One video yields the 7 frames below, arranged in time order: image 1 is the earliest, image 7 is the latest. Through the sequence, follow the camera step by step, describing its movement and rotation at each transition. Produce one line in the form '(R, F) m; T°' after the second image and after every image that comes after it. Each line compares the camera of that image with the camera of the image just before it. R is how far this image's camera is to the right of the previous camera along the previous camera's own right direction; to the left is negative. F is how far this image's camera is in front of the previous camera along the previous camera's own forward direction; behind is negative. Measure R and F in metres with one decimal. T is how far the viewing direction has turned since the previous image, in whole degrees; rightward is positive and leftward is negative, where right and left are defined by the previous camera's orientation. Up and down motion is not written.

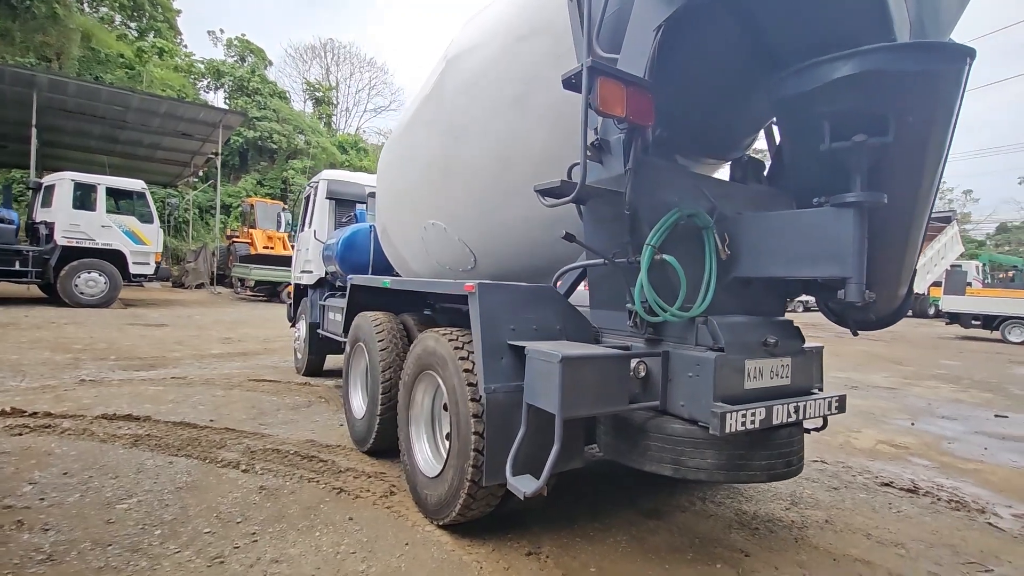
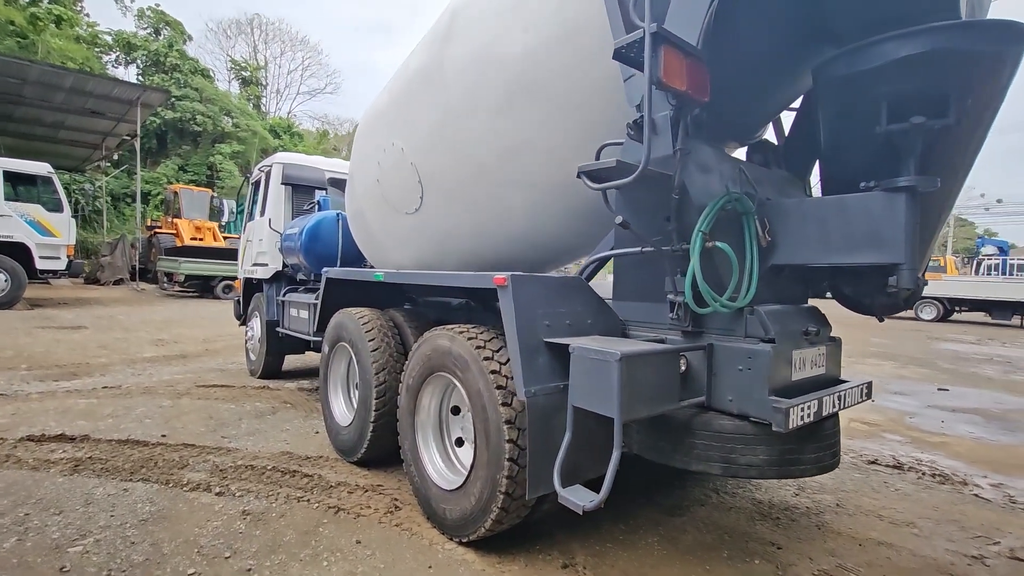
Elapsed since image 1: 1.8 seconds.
(-0.4, +0.2) m; +7°
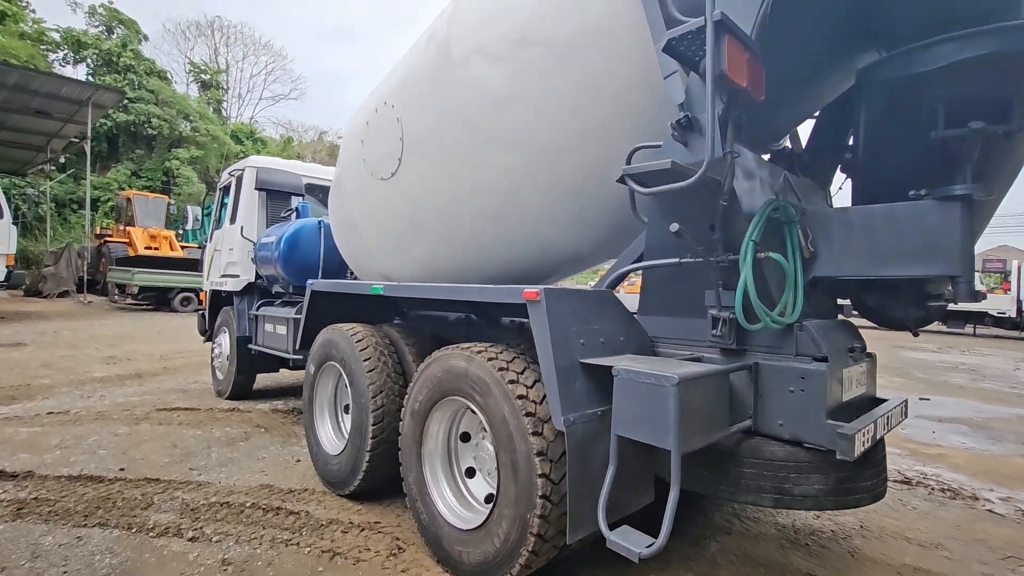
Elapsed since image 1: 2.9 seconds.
(-0.3, +0.2) m; +4°
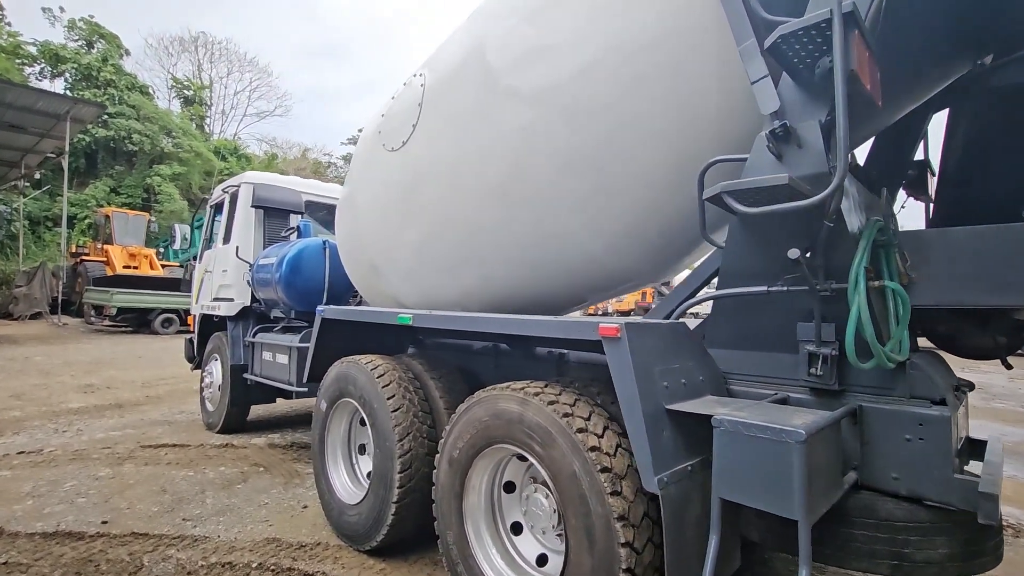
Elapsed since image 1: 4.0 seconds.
(-0.3, +0.3) m; +2°
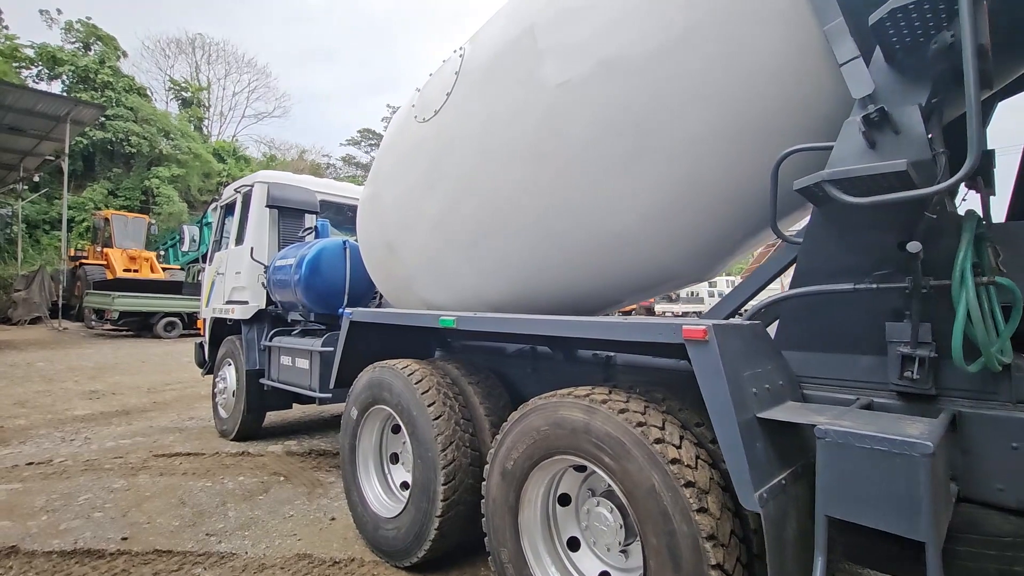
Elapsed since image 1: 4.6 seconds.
(-0.2, +0.1) m; 0°
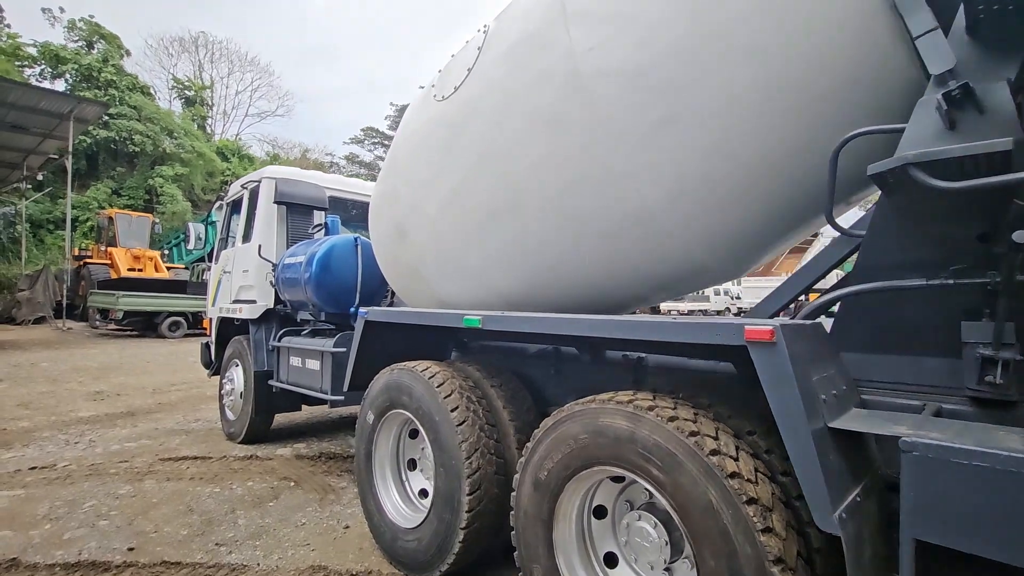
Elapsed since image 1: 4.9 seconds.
(-0.1, +0.1) m; 0°
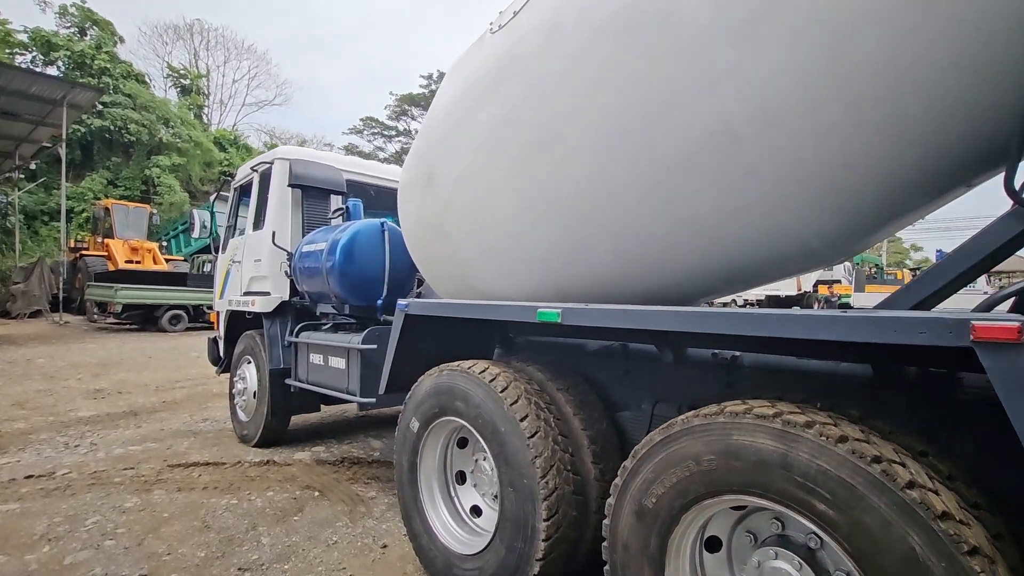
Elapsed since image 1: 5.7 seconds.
(-0.3, +0.4) m; 0°
